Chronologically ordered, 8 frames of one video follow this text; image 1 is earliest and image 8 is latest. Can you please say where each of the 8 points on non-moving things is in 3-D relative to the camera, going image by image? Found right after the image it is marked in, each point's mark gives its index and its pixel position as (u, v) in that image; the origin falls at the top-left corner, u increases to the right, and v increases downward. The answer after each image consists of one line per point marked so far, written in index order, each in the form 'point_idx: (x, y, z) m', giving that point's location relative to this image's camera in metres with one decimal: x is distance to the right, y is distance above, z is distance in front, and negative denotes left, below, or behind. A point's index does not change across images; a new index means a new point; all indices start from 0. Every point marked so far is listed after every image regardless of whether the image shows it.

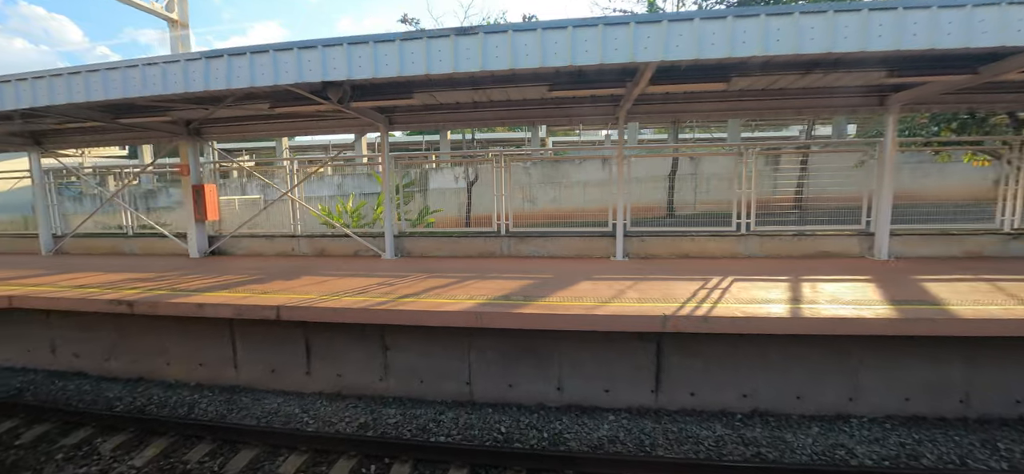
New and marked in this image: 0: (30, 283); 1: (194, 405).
0: (-7.8, -0.7, +6.8) m
1: (-4.1, -2.1, +5.4) m
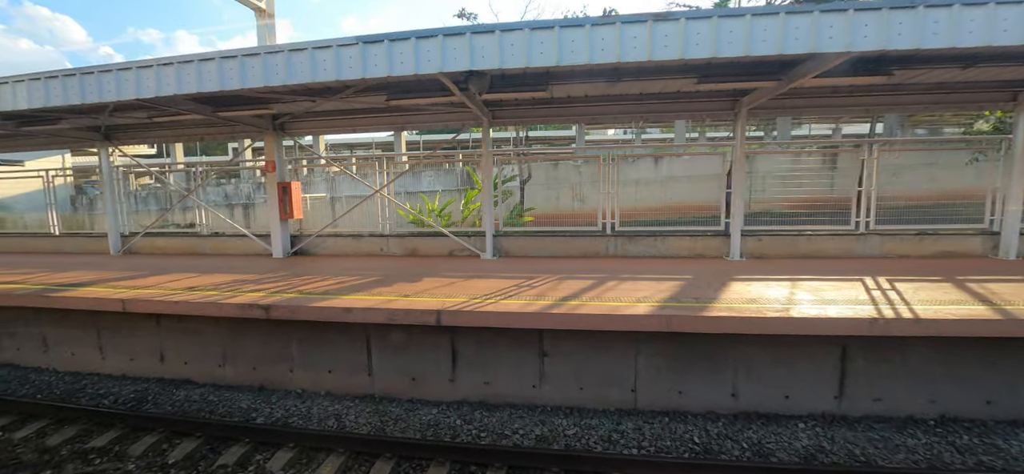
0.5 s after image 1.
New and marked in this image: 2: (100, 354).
0: (-5.8, -0.7, +6.4) m
1: (-2.0, -2.1, +5.1) m
2: (-6.3, -1.8, +6.4) m
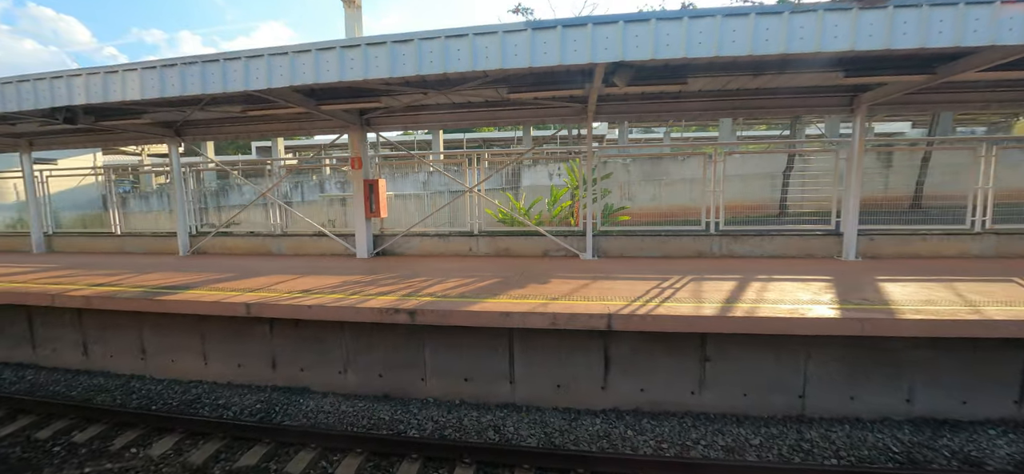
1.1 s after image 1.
0: (-3.9, -0.7, +6.0) m
1: (-0.1, -2.1, +4.8) m
2: (-4.4, -1.8, +6.1) m
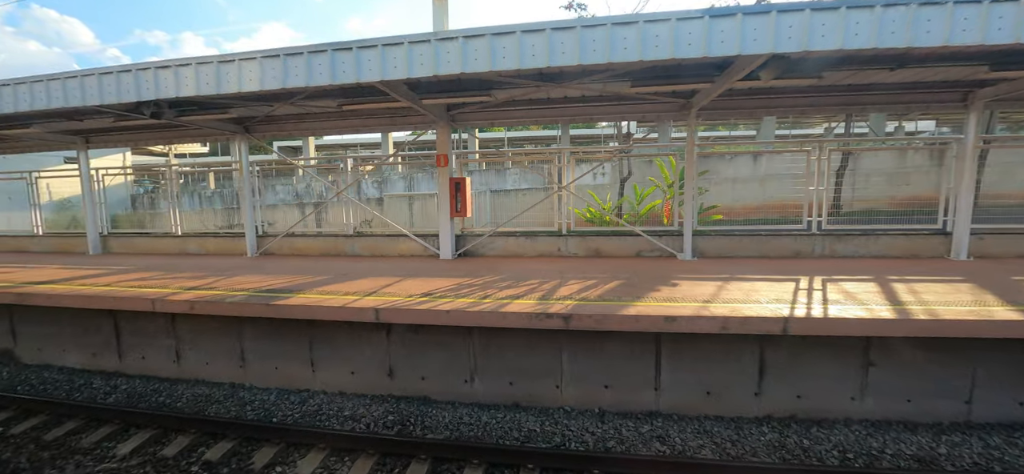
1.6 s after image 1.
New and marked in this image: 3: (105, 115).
0: (-2.2, -0.7, +5.7) m
1: (+1.6, -2.1, +4.5) m
2: (-2.7, -1.8, +5.7) m
3: (-7.1, +2.2, +7.5) m
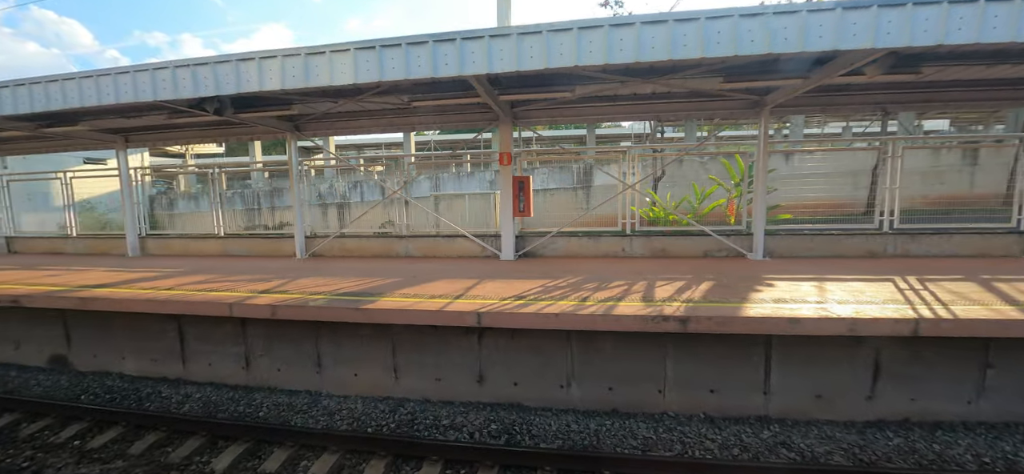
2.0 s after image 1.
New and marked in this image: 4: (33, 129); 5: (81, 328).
0: (-1.0, -0.7, +5.5) m
1: (+2.8, -2.1, +4.4) m
2: (-1.5, -1.8, +5.5) m
3: (-5.9, +2.1, +7.2) m
4: (-8.7, +2.0, +7.8) m
5: (-6.6, -1.4, +6.5) m
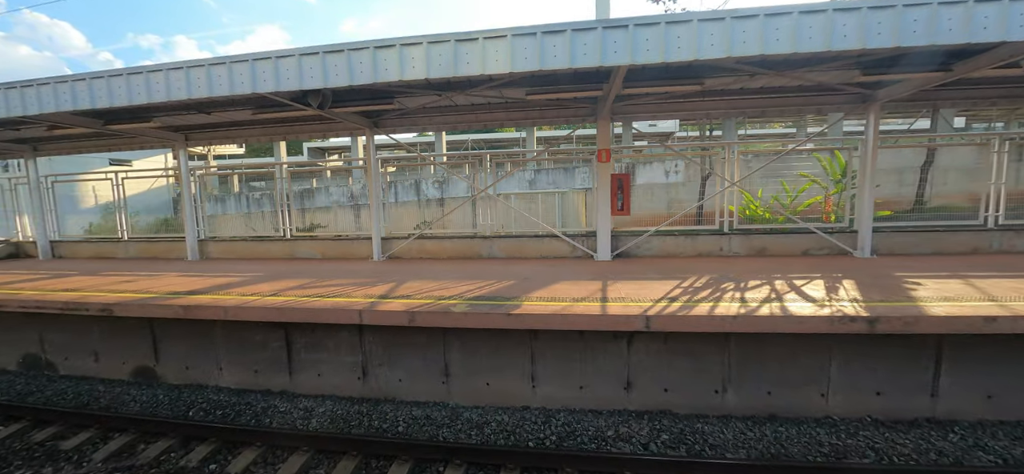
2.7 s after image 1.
0: (+0.8, -0.7, +5.2) m
1: (+4.6, -2.1, +4.2) m
2: (+0.3, -1.8, +5.2) m
3: (-4.3, +2.1, +6.8) m
4: (-7.1, +1.9, +7.3) m
5: (-4.8, -1.4, +6.0) m
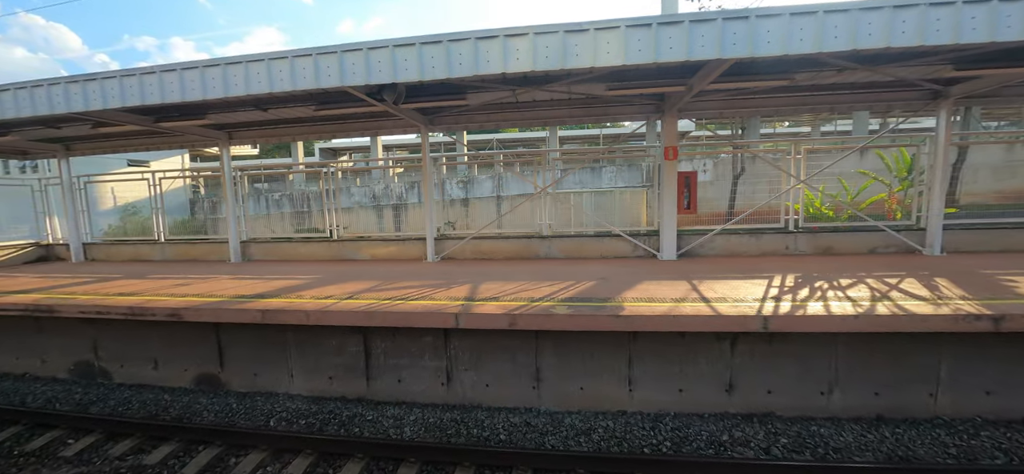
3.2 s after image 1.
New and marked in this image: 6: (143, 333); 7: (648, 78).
0: (+1.9, -0.7, +5.1) m
1: (+5.8, -2.0, +4.1) m
2: (+1.4, -1.8, +5.0) m
3: (-3.2, +2.1, +6.5) m
4: (-6.0, +1.9, +7.0) m
5: (-3.7, -1.5, +5.8) m
6: (-5.2, -1.4, +6.0) m
7: (+1.9, +2.2, +5.9) m
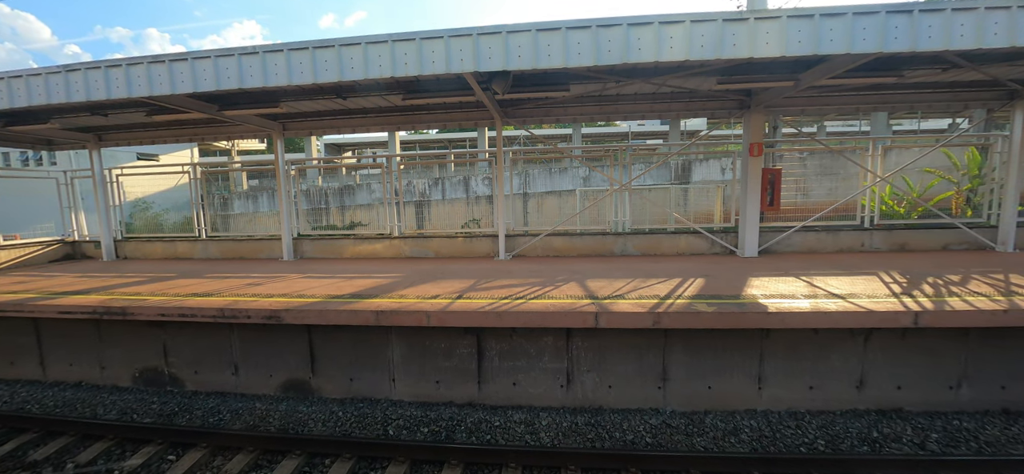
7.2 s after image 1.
0: (+3.4, -0.7, +5.0) m
1: (+7.3, -2.0, +4.3) m
2: (+2.9, -1.7, +4.9) m
3: (-1.8, +2.1, +6.2) m
4: (-4.6, +2.0, +6.5) m
5: (-2.2, -1.4, +5.4) m
6: (-3.8, -1.3, +5.6) m
7: (+3.3, +2.3, +5.8) m
